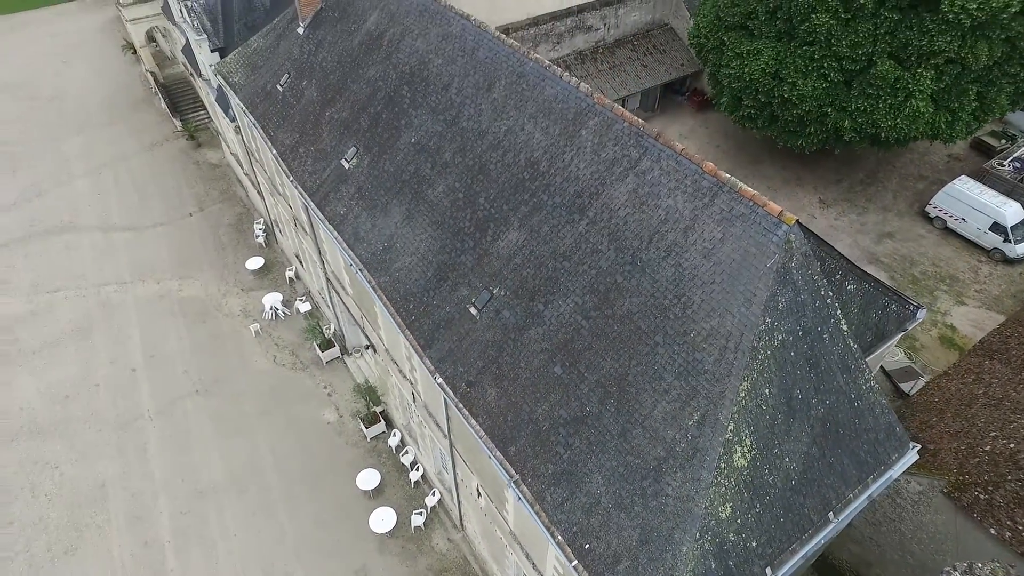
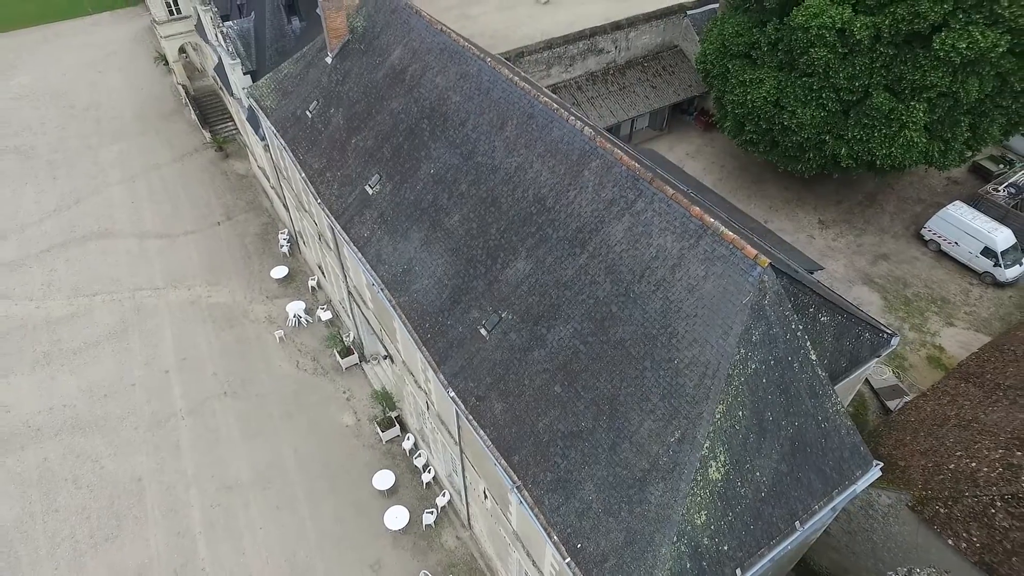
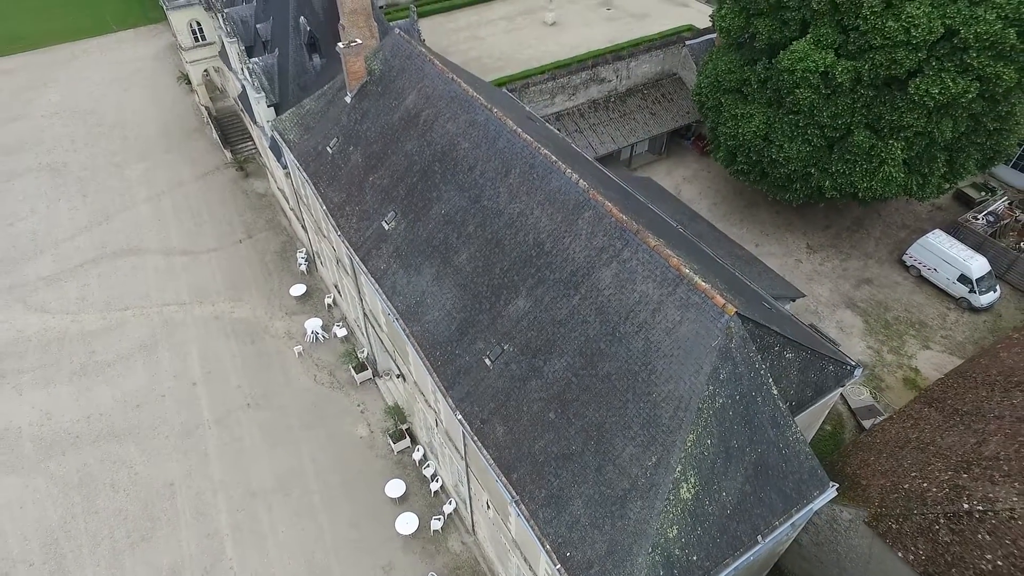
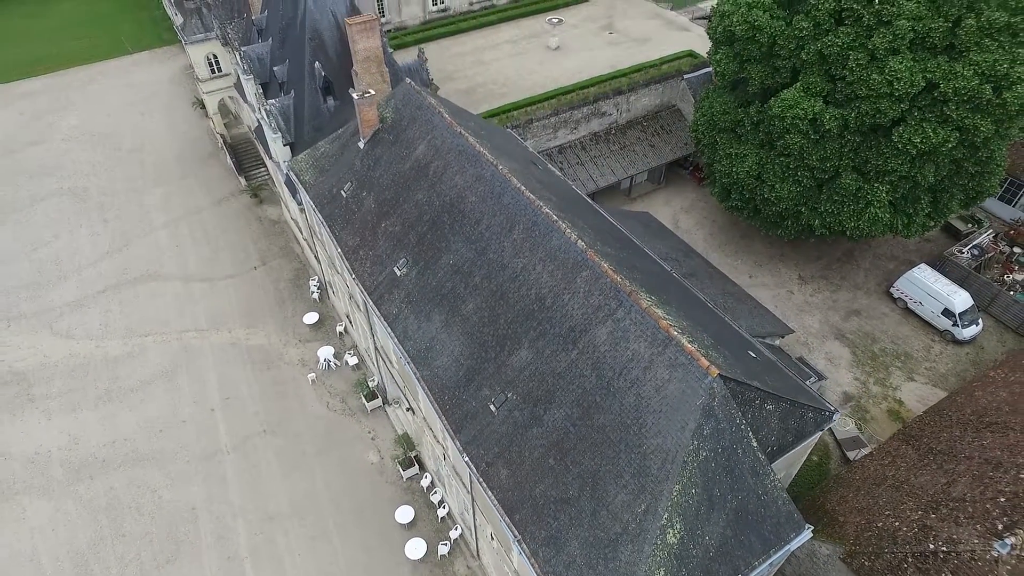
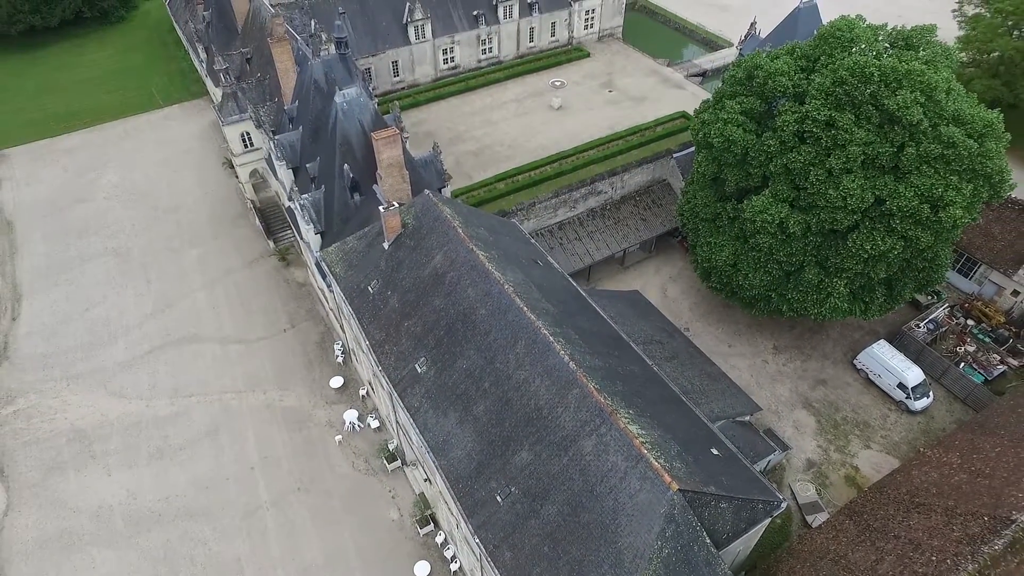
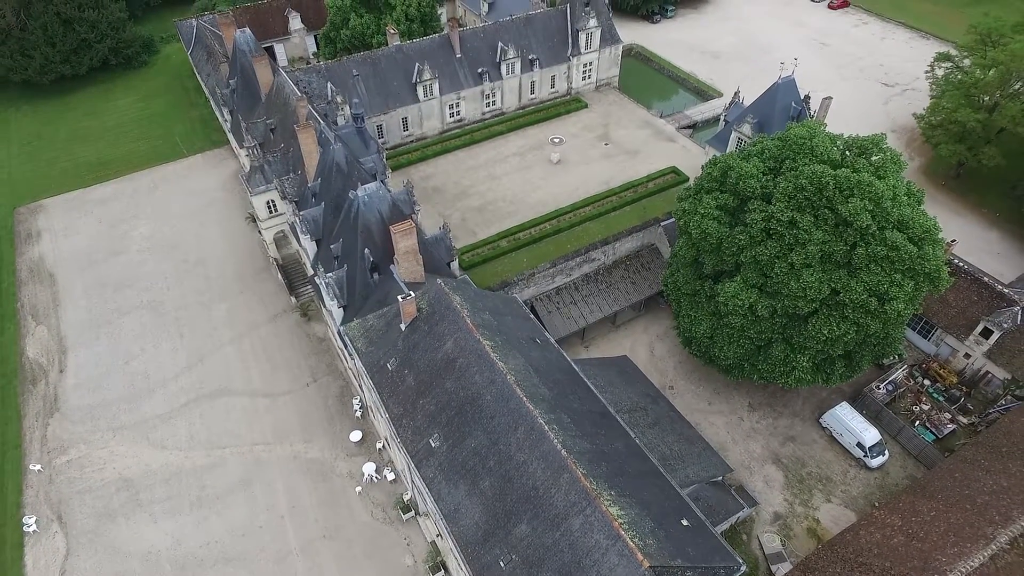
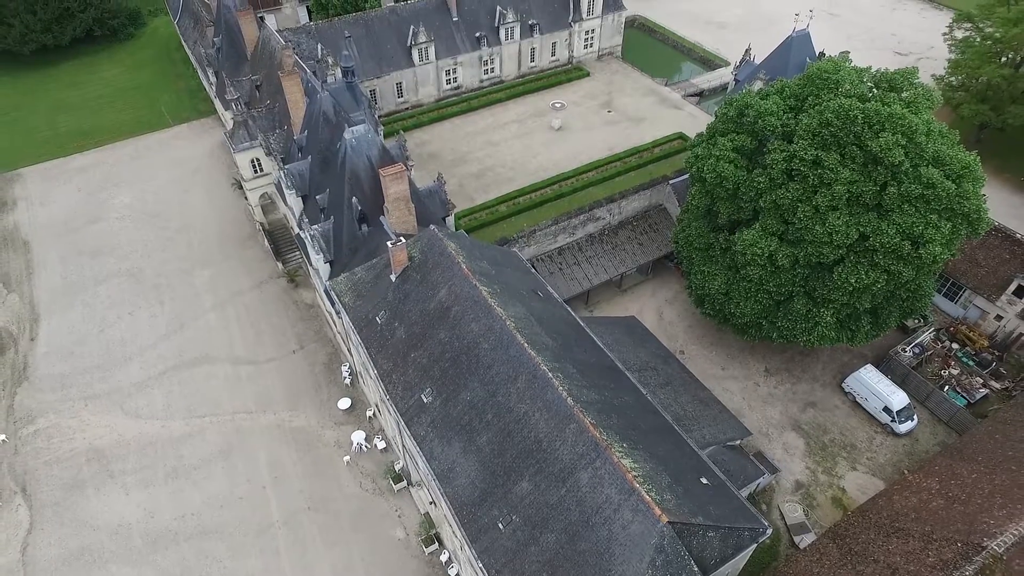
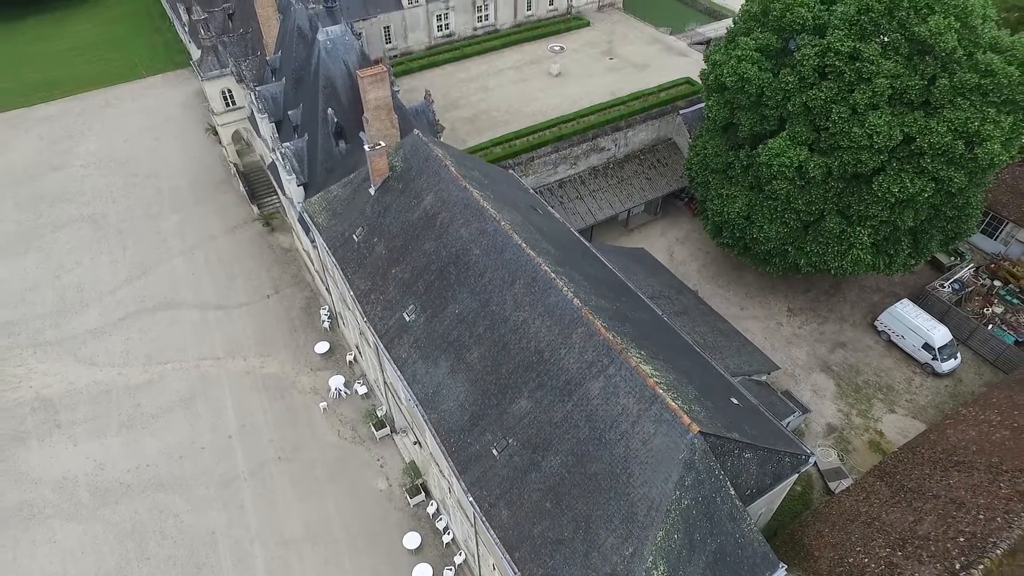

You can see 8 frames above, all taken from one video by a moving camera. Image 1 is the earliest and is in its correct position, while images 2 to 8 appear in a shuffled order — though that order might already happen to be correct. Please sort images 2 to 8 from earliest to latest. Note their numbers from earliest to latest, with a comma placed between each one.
2, 3, 4, 8, 5, 7, 6
